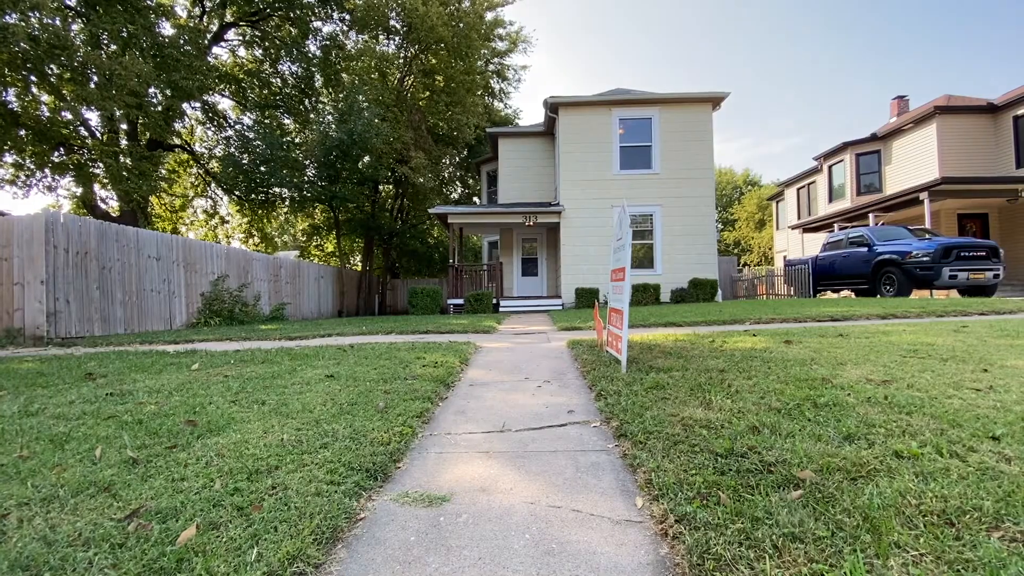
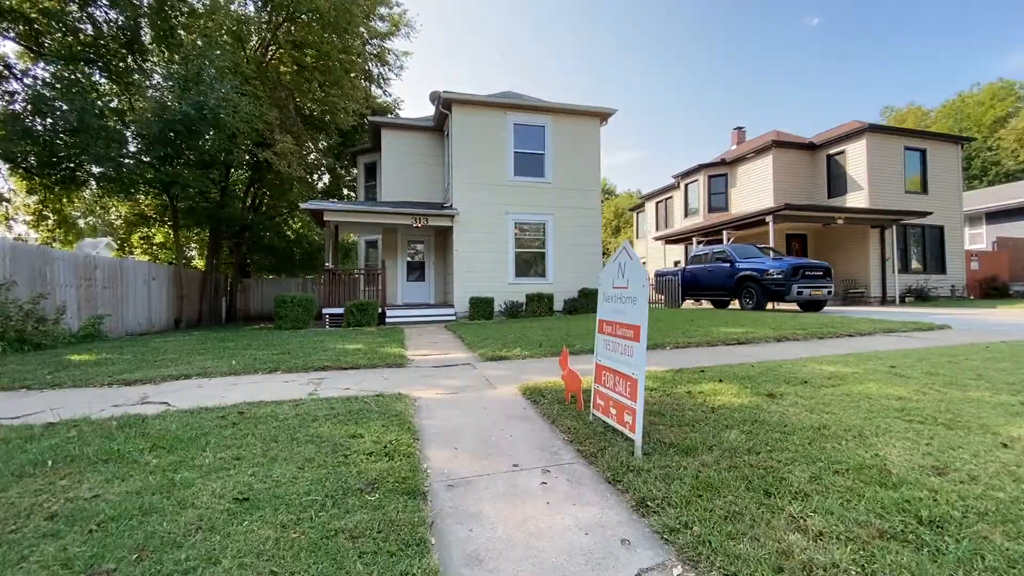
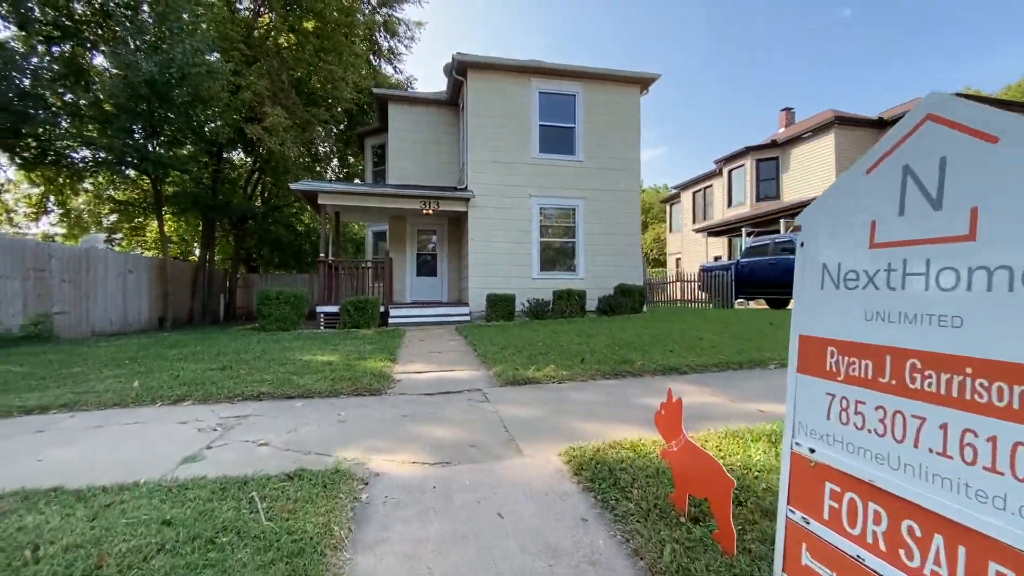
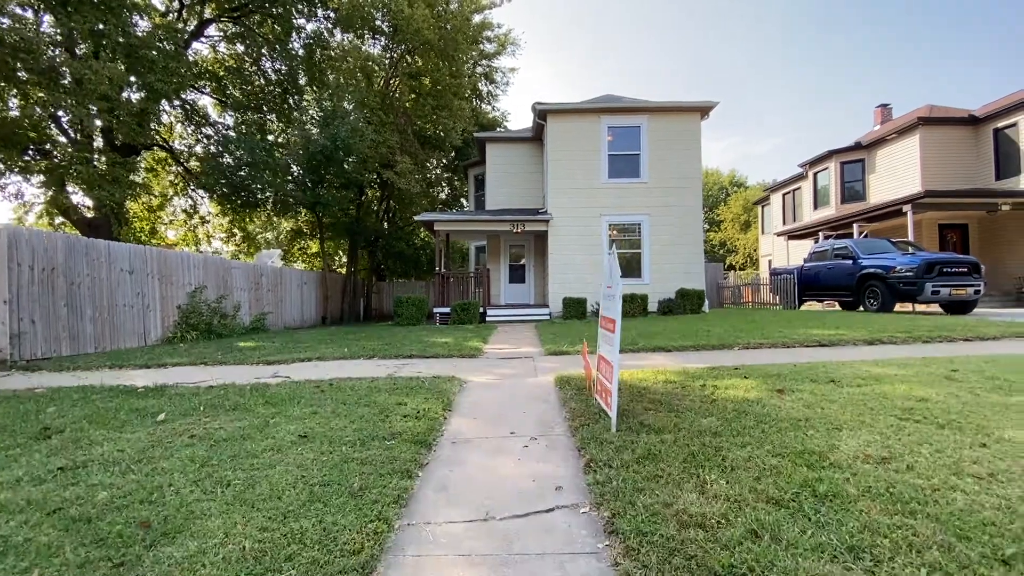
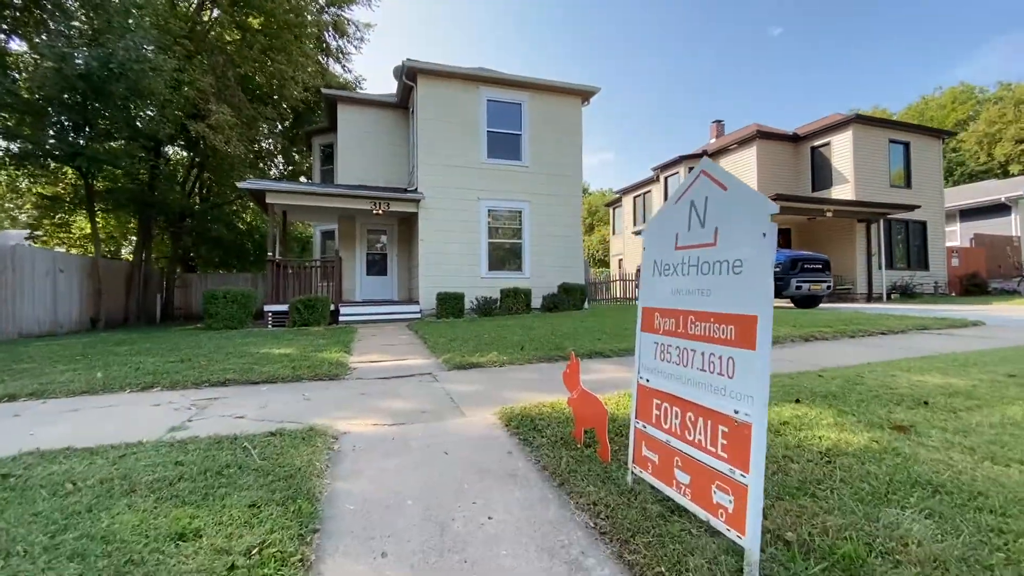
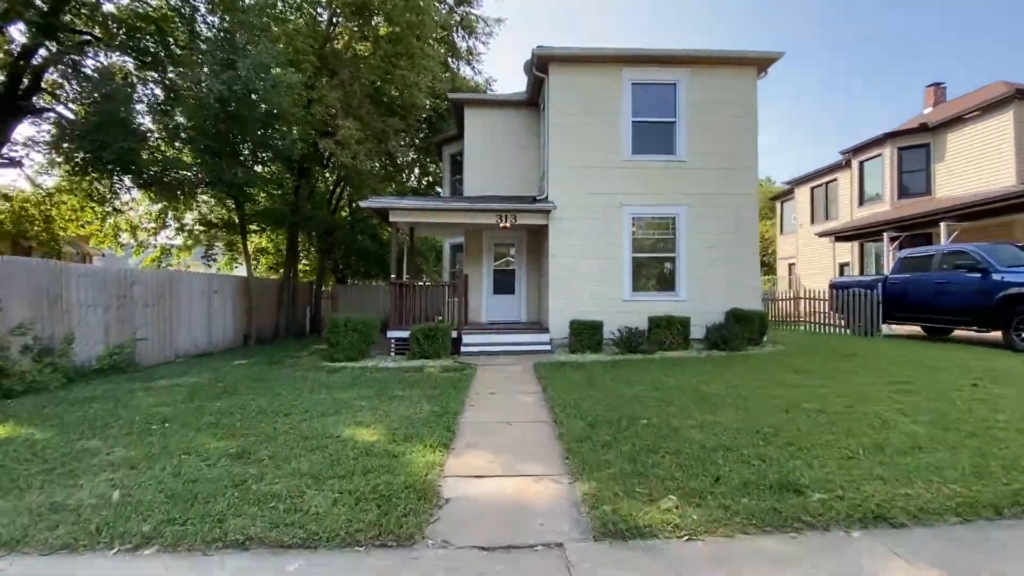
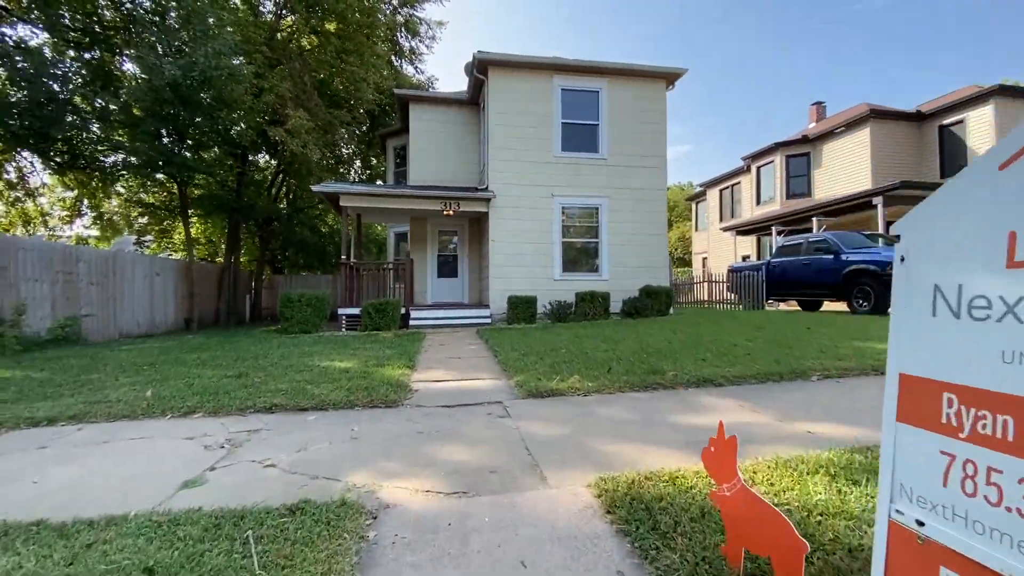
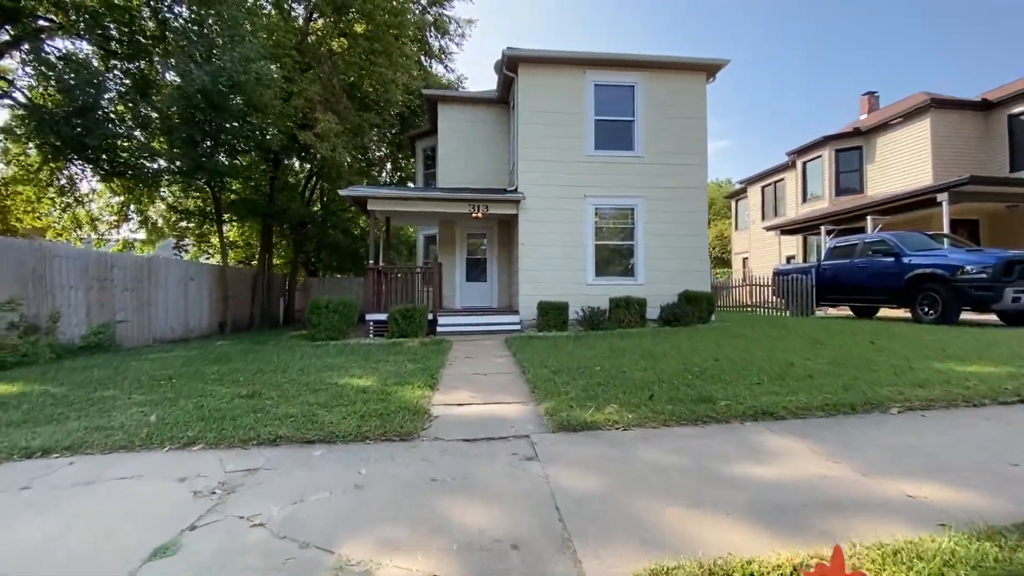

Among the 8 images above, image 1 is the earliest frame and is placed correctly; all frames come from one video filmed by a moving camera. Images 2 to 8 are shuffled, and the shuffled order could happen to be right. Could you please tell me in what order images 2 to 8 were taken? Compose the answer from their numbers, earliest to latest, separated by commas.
4, 2, 5, 3, 7, 8, 6
